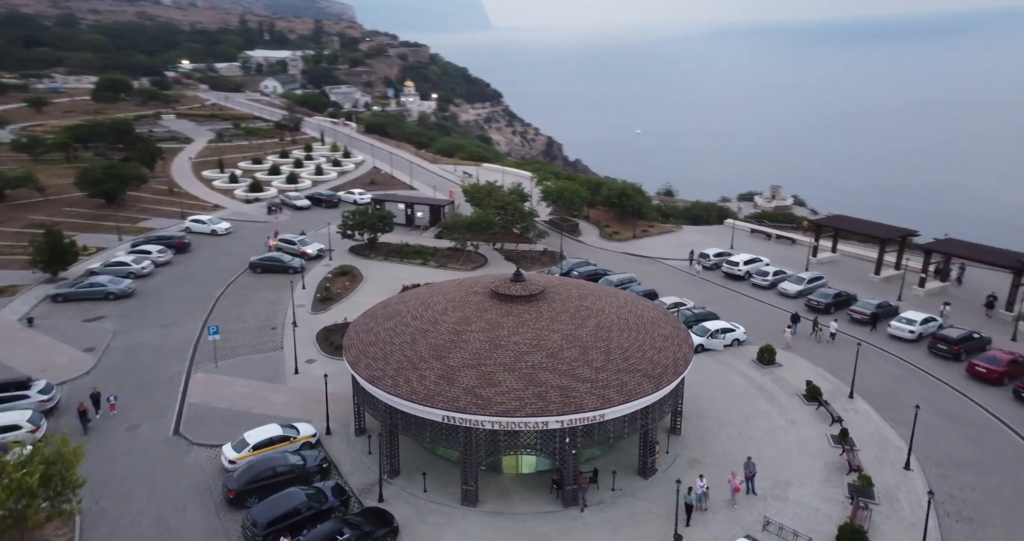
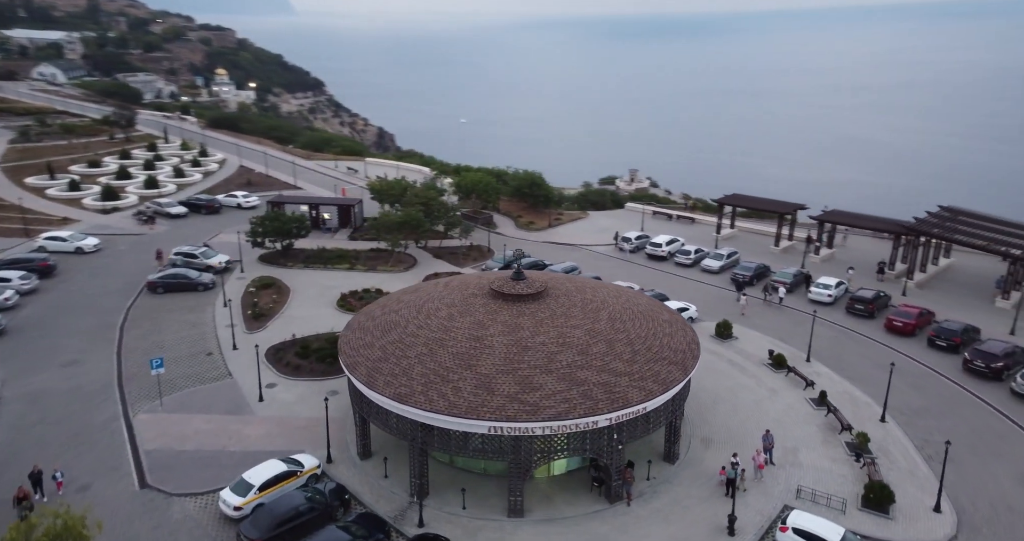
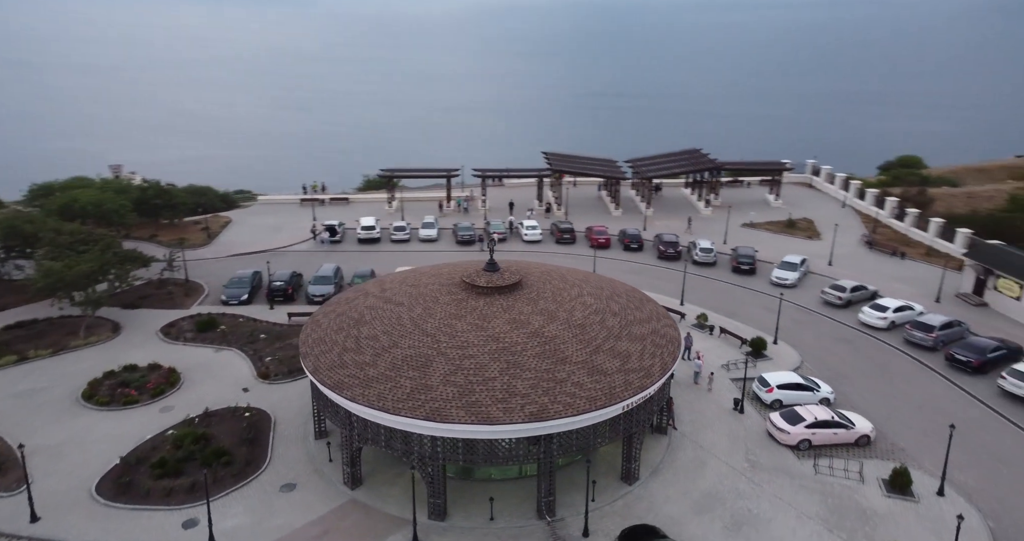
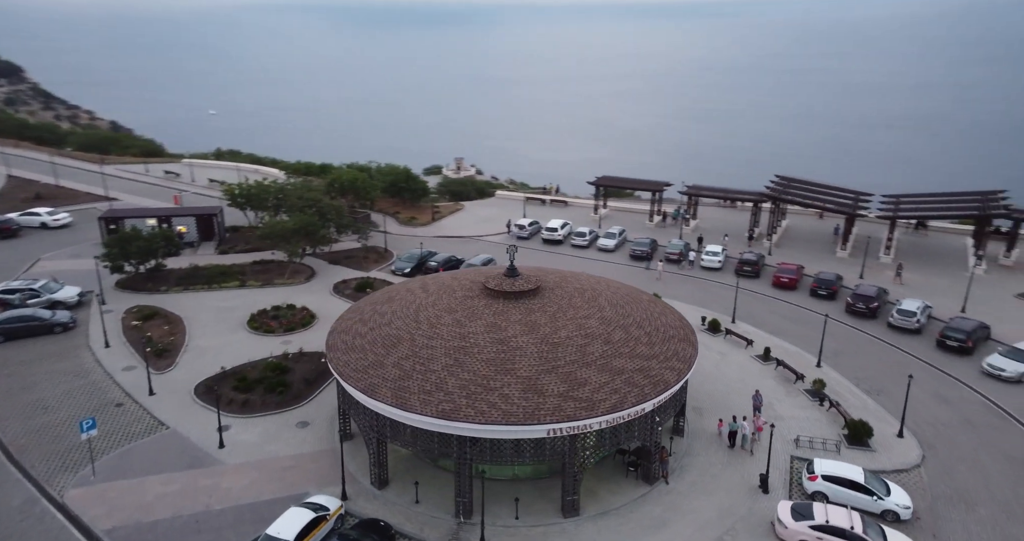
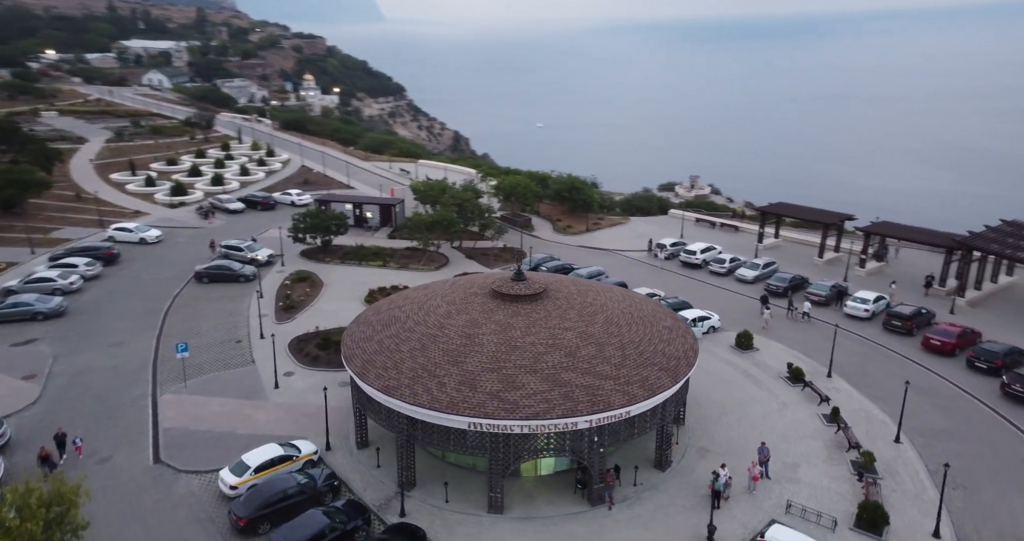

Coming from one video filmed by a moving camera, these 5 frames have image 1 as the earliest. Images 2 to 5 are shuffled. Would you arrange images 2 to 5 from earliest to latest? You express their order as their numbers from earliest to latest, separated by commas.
5, 2, 4, 3
